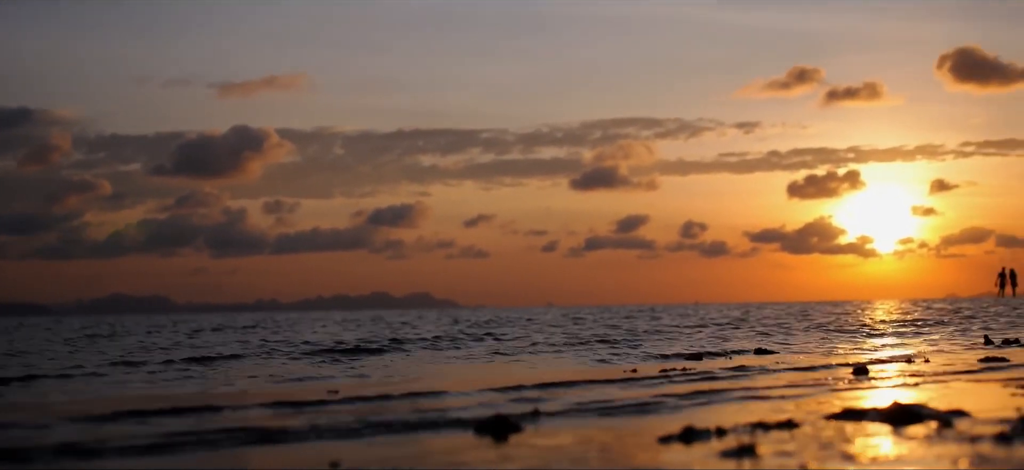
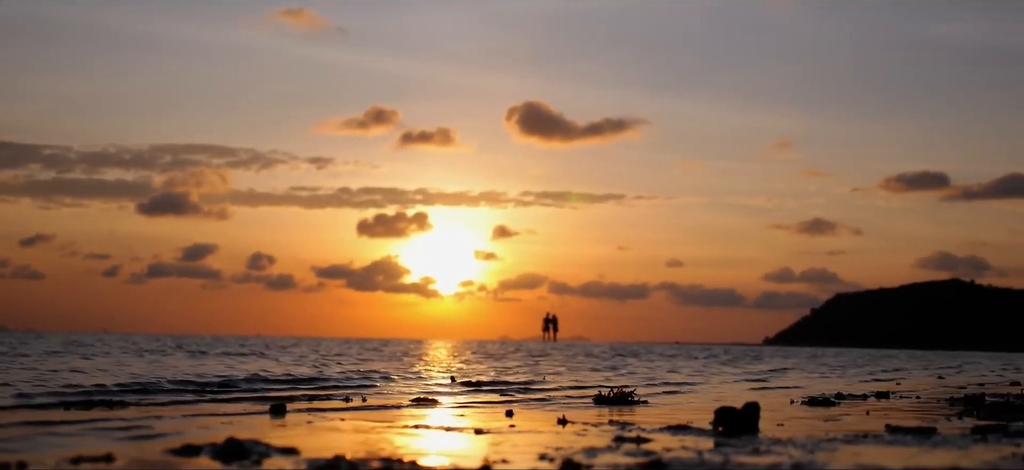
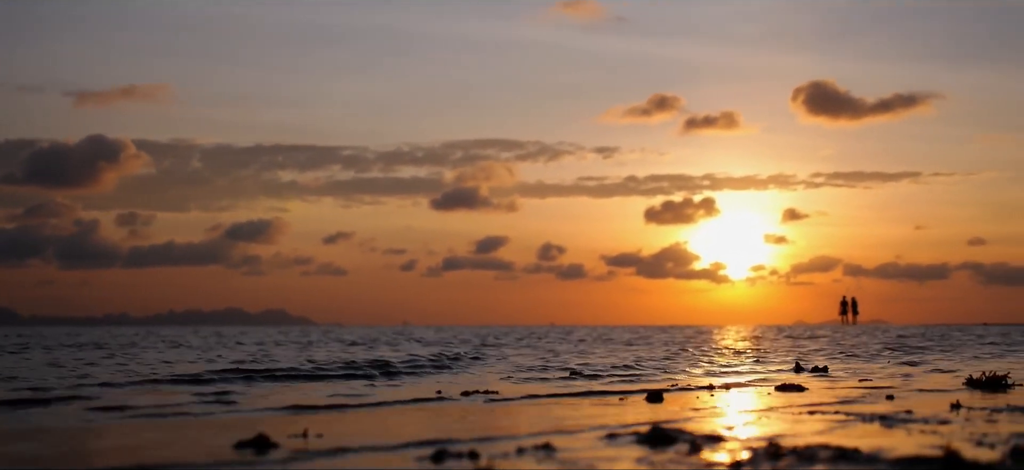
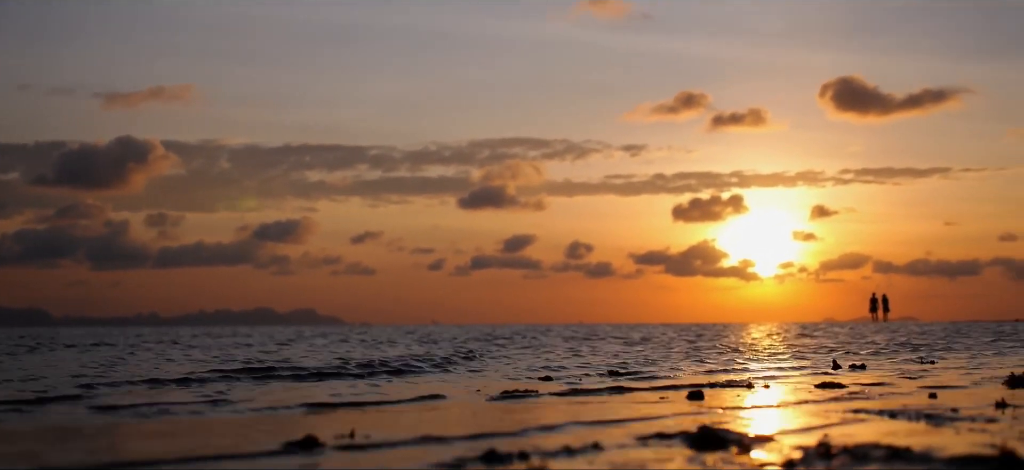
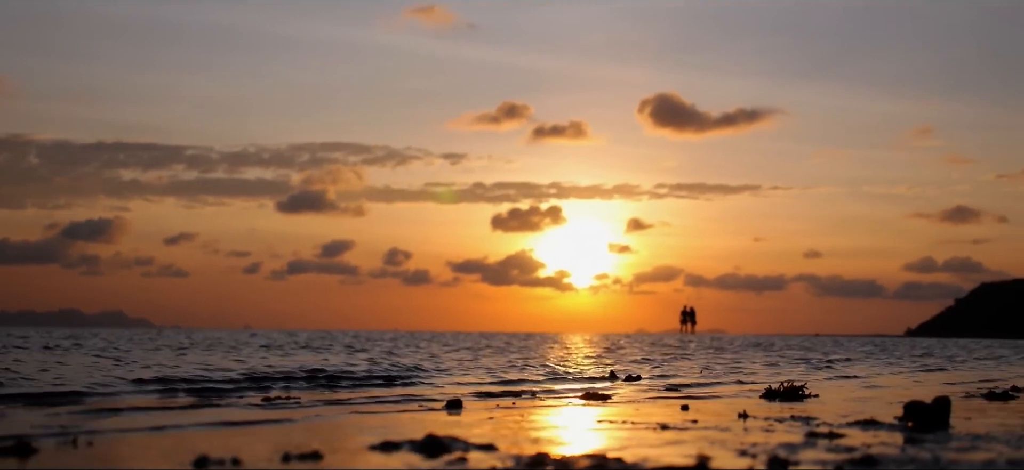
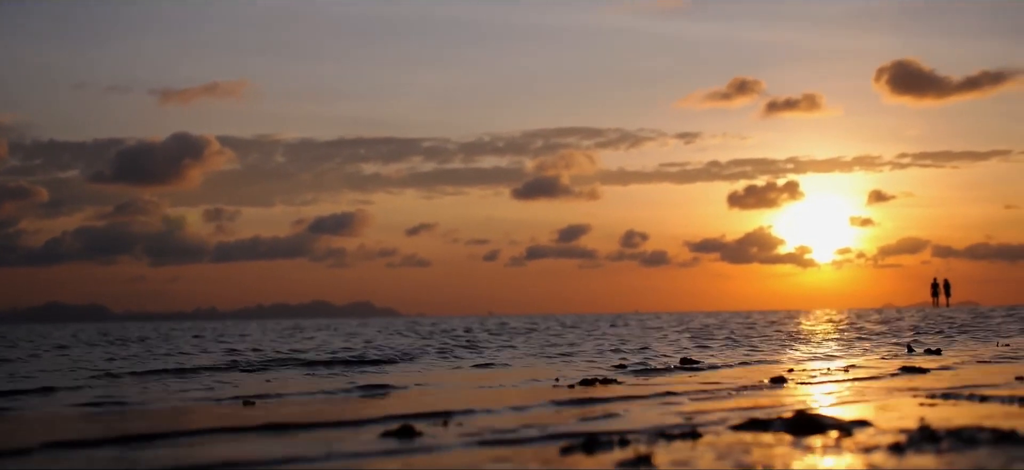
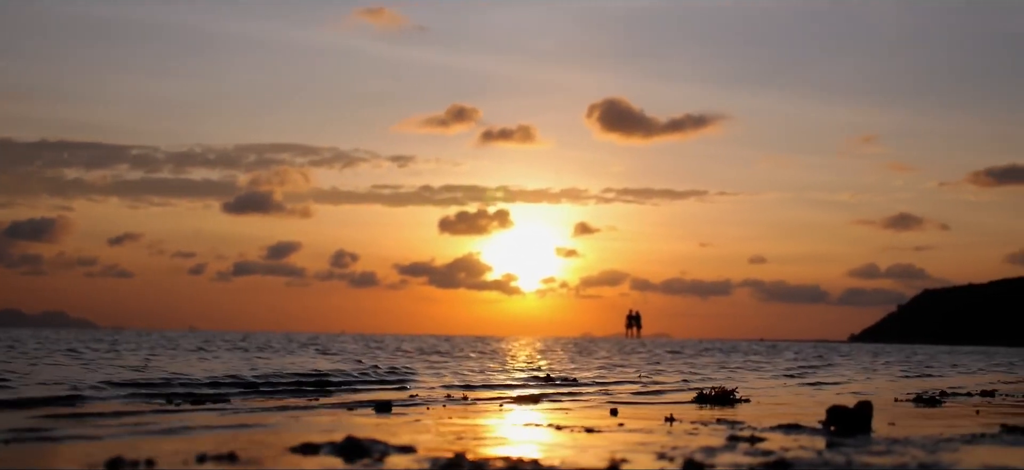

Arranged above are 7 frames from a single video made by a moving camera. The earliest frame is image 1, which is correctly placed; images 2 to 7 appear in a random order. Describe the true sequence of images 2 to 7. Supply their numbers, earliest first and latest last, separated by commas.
6, 4, 3, 5, 7, 2
